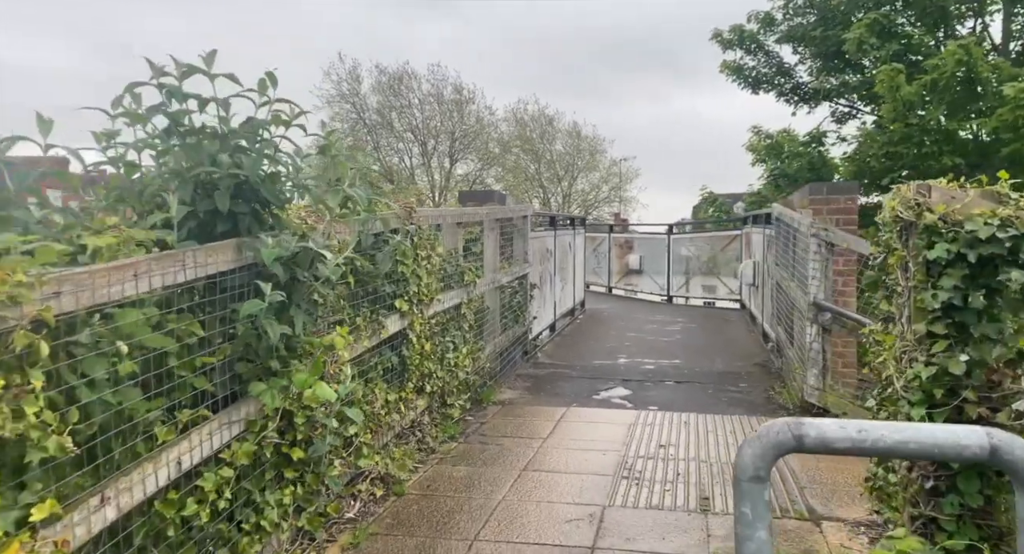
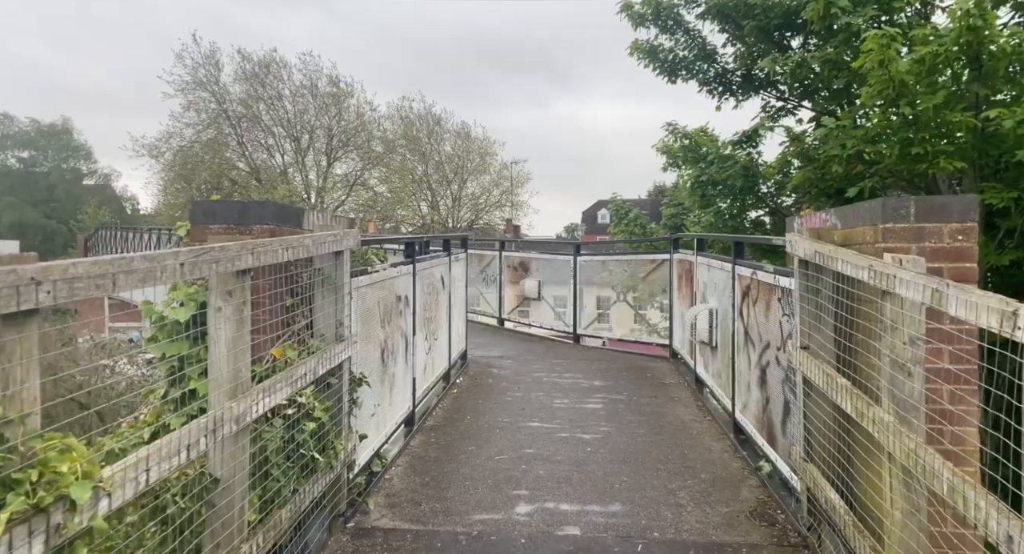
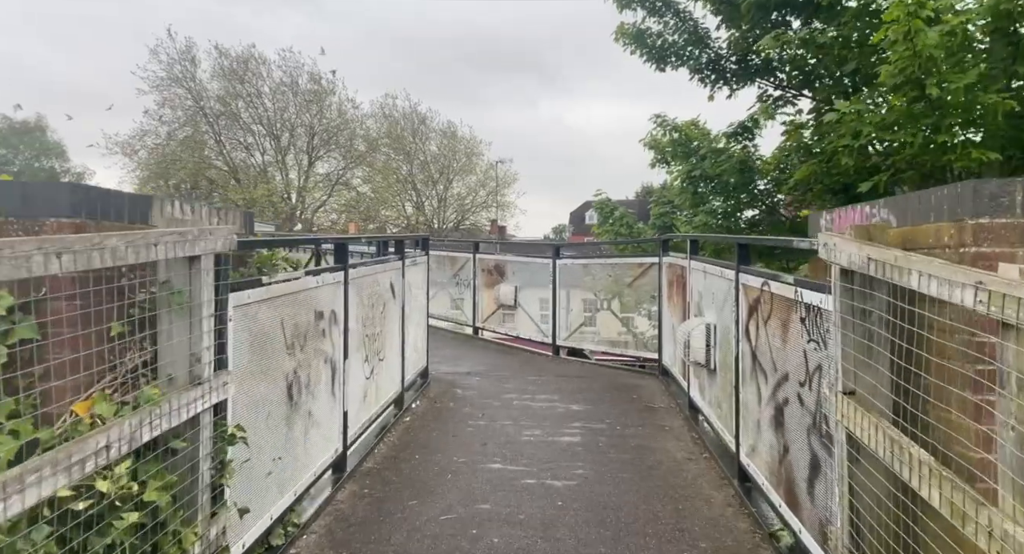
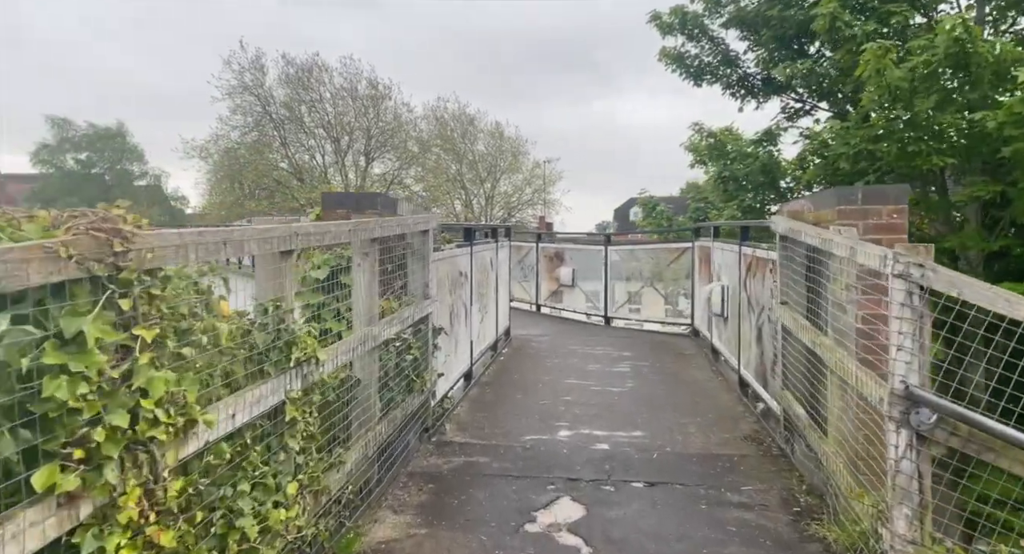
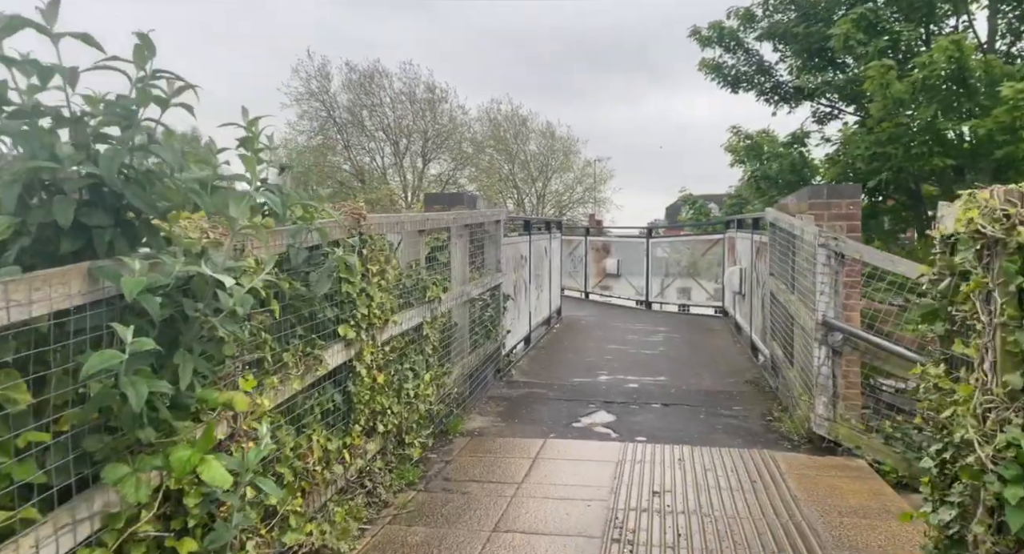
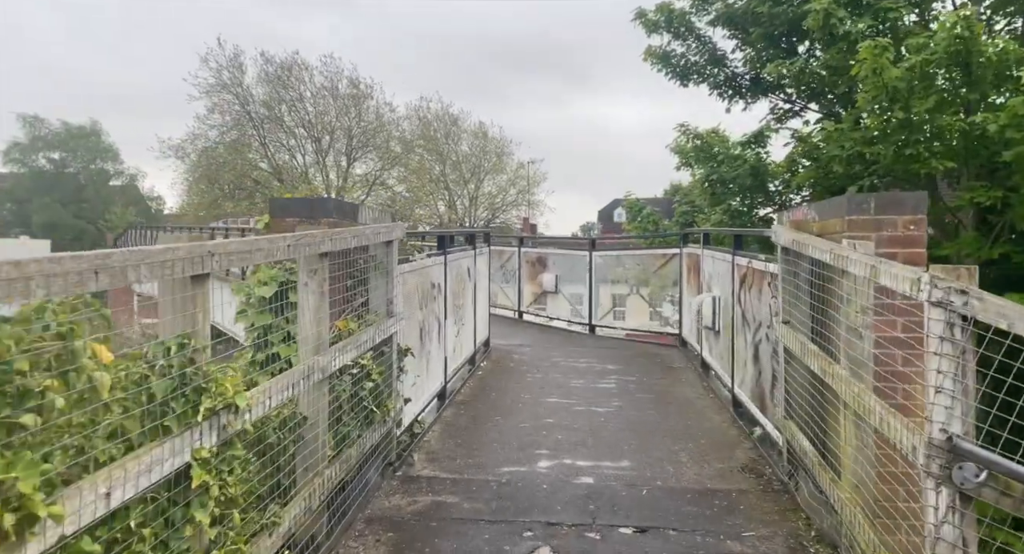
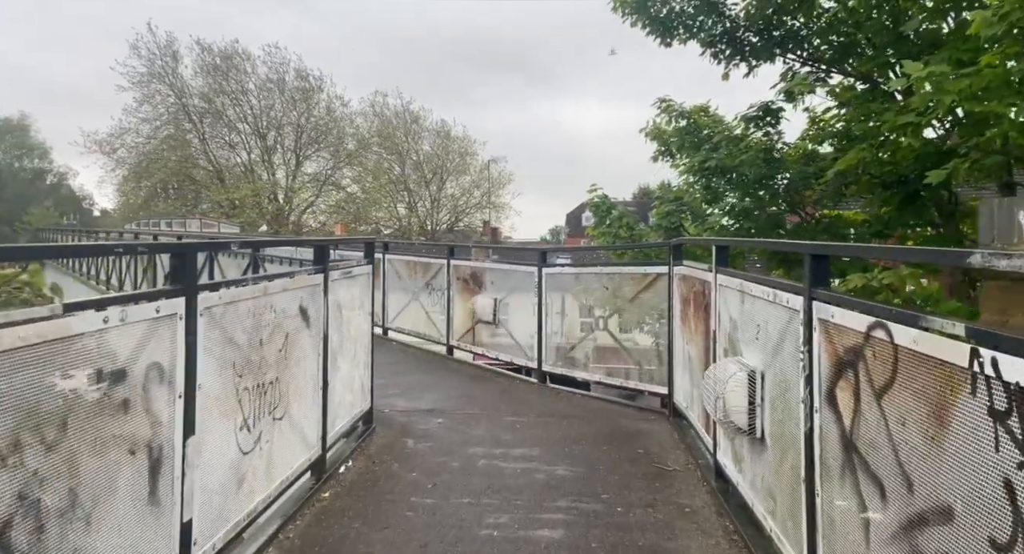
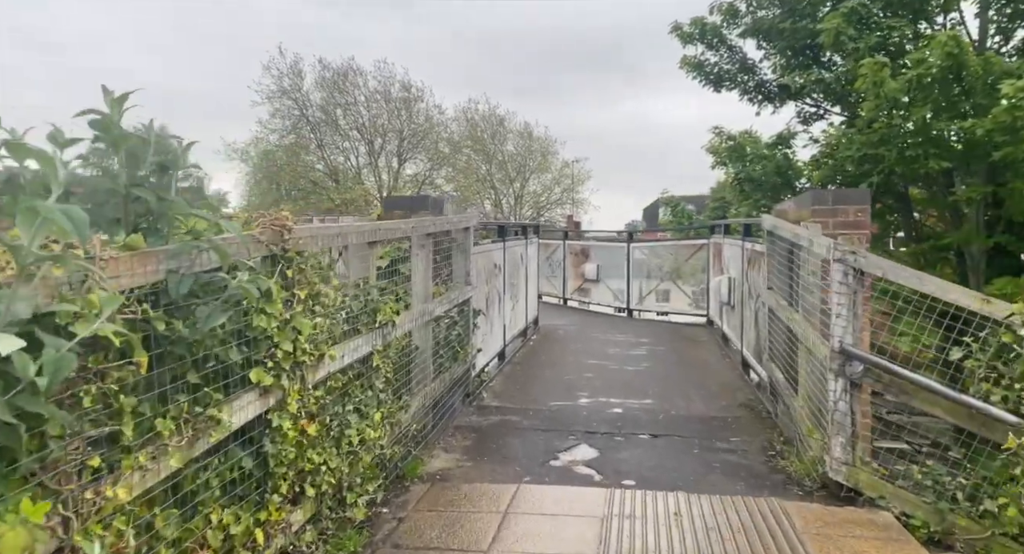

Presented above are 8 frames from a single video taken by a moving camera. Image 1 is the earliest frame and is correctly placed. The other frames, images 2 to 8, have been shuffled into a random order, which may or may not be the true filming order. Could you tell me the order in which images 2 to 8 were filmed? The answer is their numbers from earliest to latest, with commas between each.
5, 8, 4, 6, 2, 3, 7
